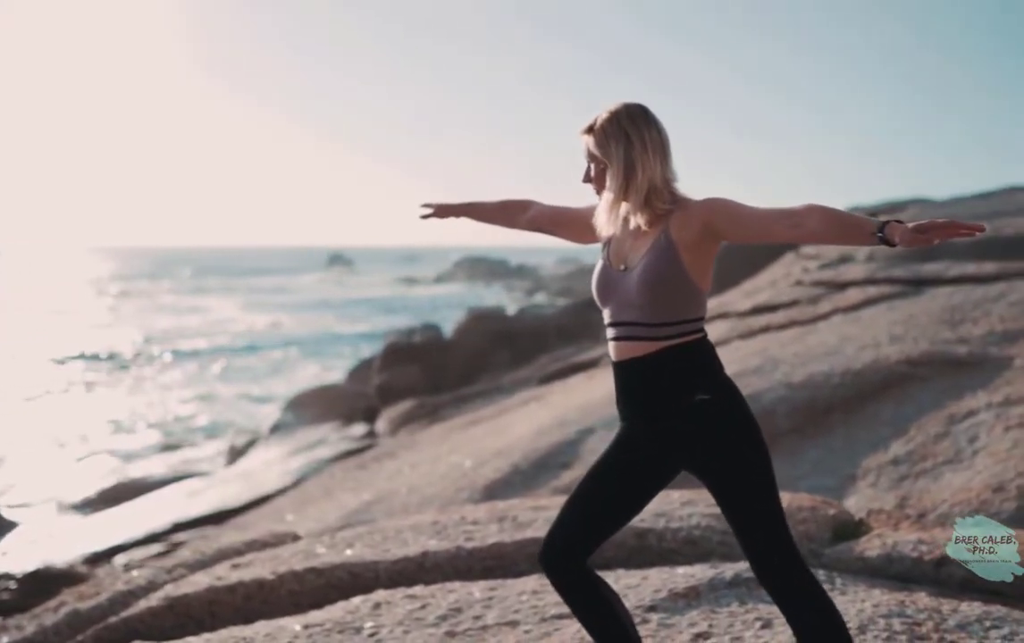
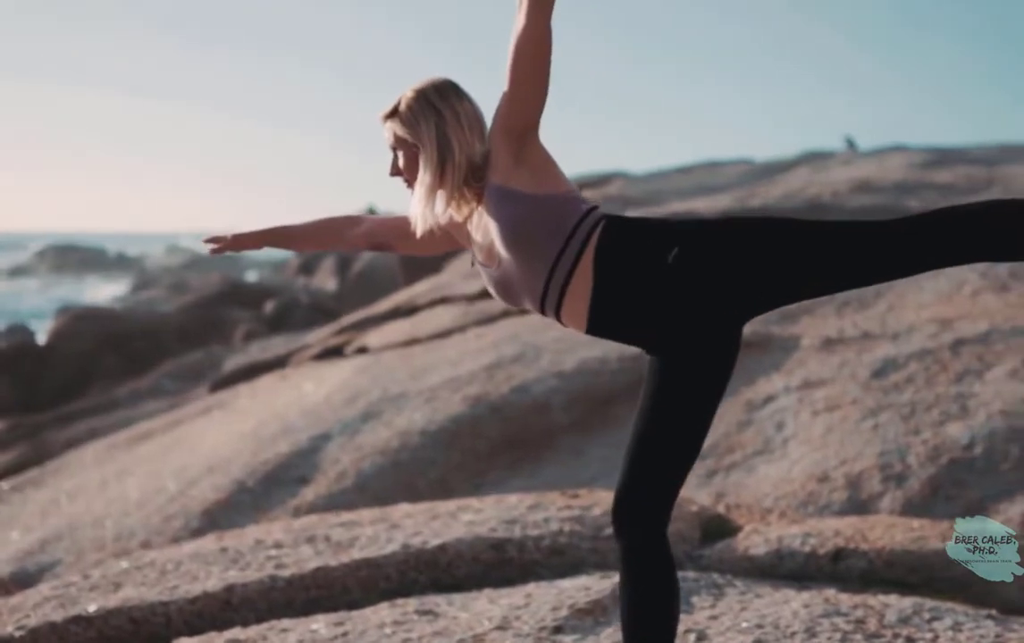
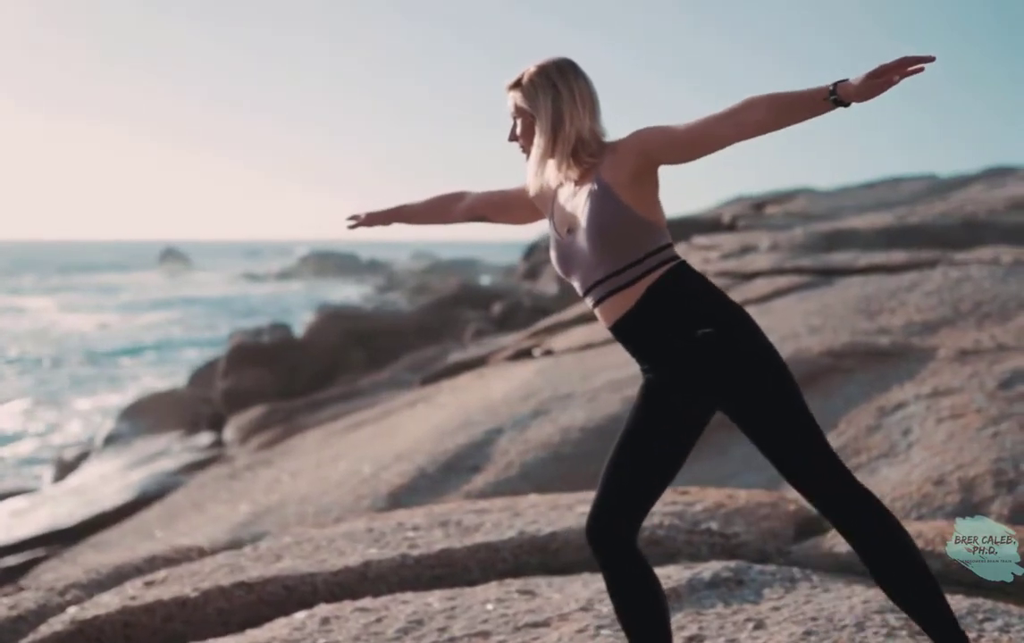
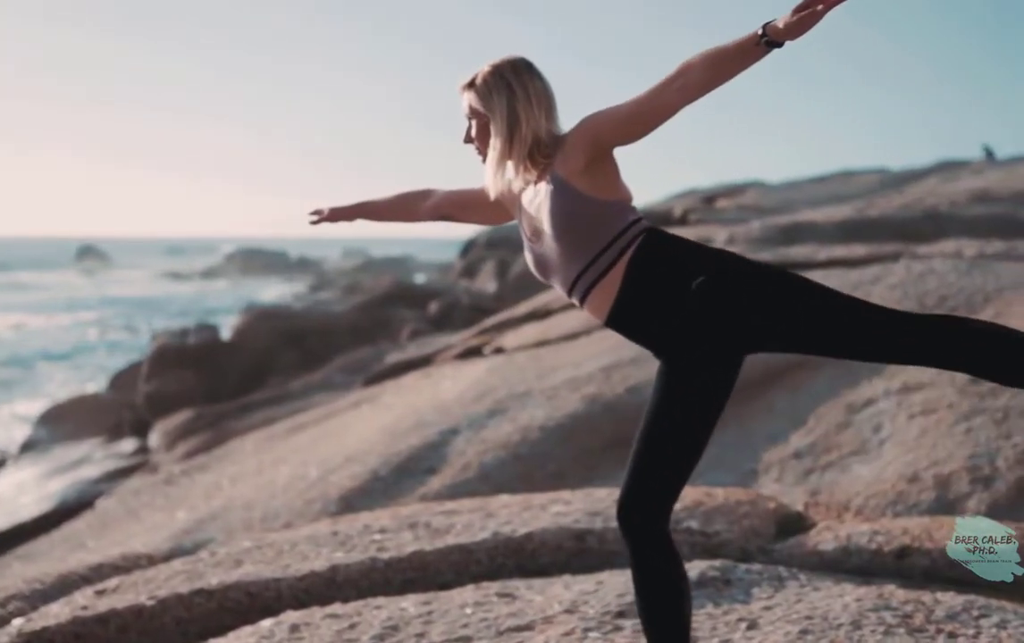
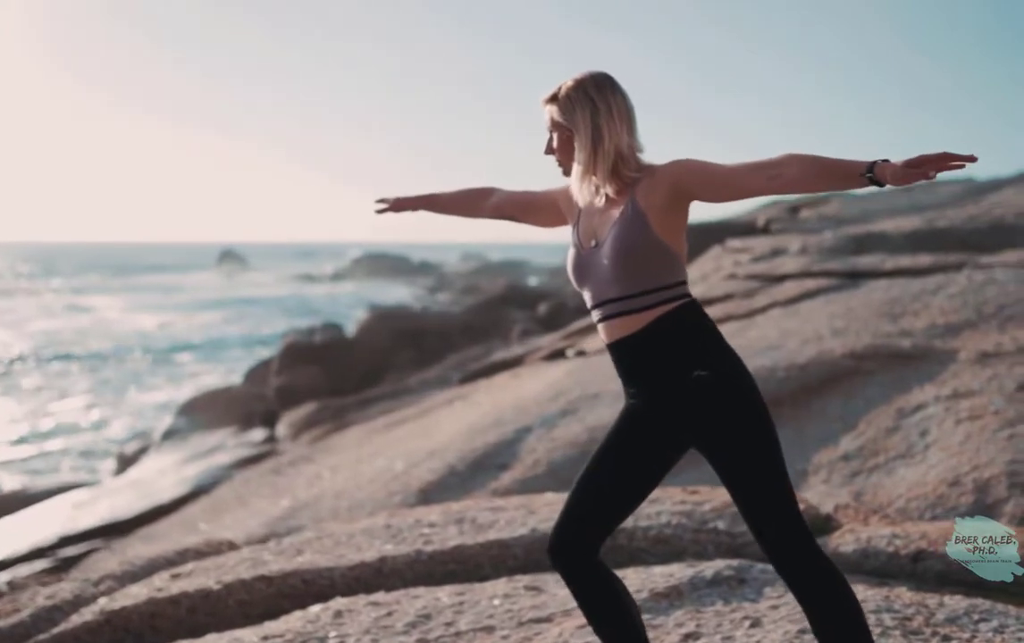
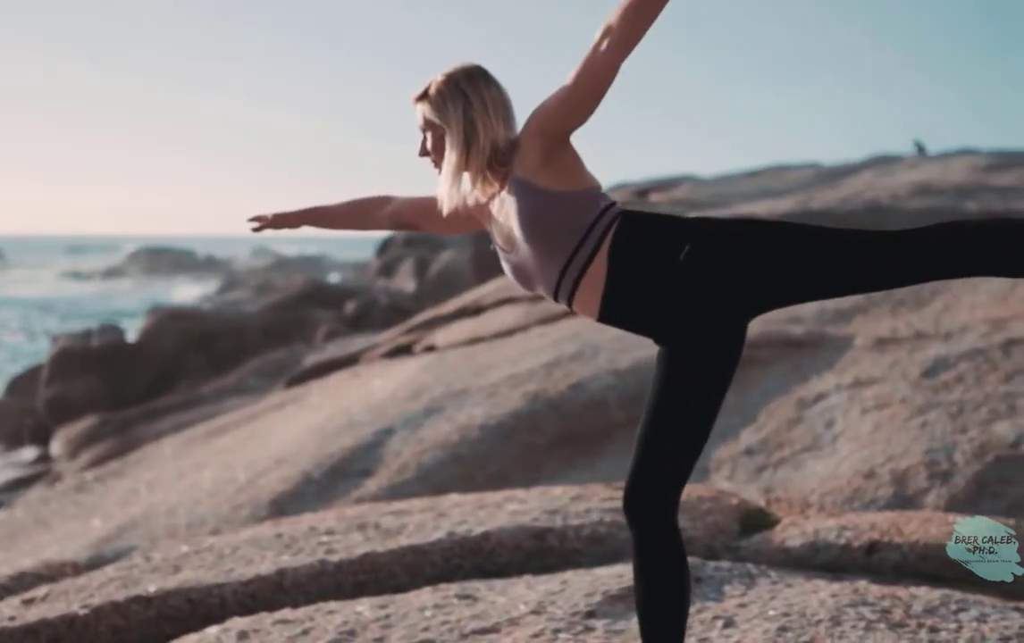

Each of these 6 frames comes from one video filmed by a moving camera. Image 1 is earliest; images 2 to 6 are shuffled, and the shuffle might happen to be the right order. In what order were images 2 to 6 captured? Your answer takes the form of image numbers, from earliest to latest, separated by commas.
5, 3, 4, 6, 2
